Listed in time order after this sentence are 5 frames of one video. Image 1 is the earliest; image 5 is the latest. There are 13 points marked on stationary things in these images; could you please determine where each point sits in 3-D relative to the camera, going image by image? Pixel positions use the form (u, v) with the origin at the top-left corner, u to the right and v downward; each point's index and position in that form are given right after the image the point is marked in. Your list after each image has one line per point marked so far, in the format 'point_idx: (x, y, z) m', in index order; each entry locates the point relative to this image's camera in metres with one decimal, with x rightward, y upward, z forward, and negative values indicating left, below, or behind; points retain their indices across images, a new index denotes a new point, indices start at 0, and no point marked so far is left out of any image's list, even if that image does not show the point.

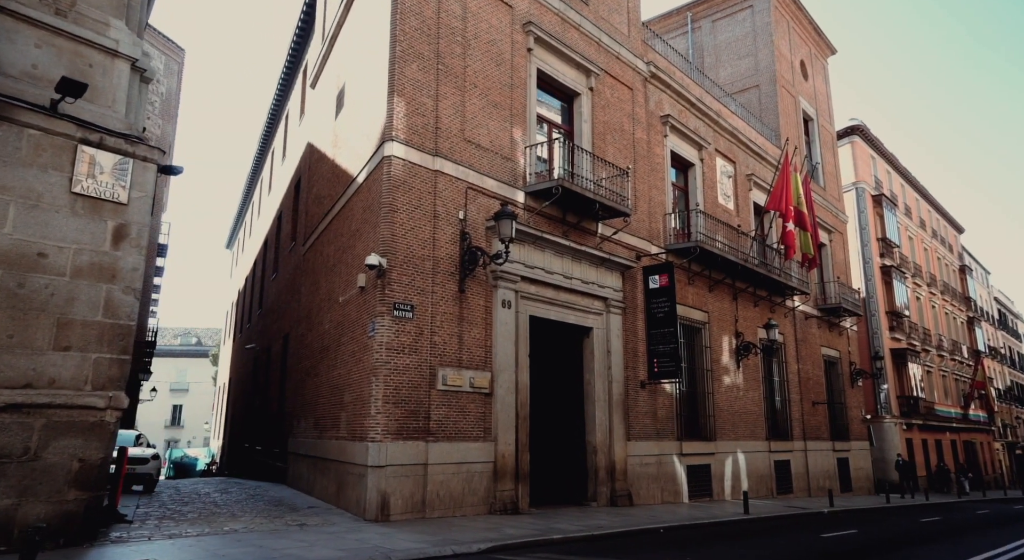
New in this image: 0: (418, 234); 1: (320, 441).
0: (-1.8, +0.9, +12.0) m
1: (-4.2, -3.5, +13.8) m
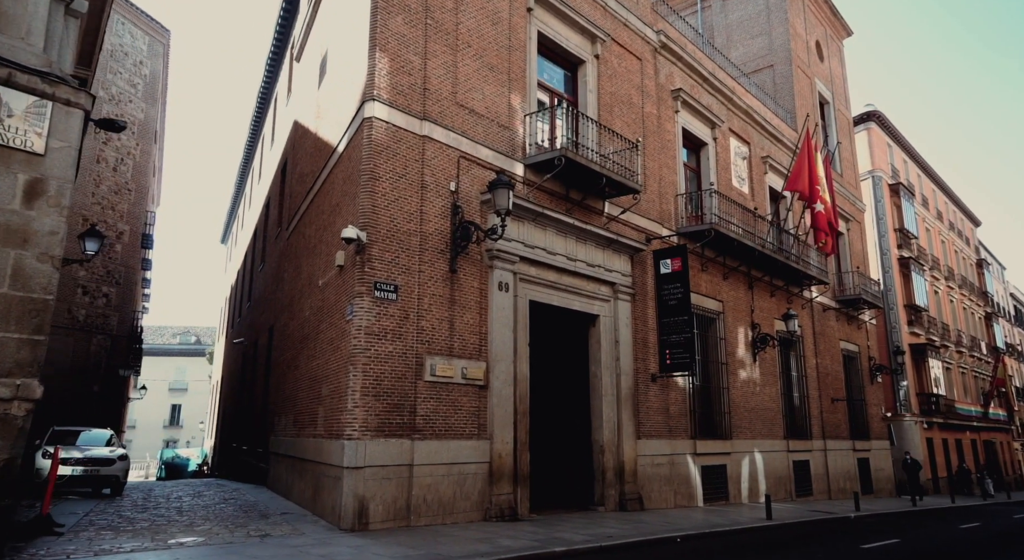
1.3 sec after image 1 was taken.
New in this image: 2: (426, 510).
0: (-1.9, +1.3, +10.6) m
1: (-4.3, -3.2, +12.5) m
2: (-1.4, -3.7, +10.0) m
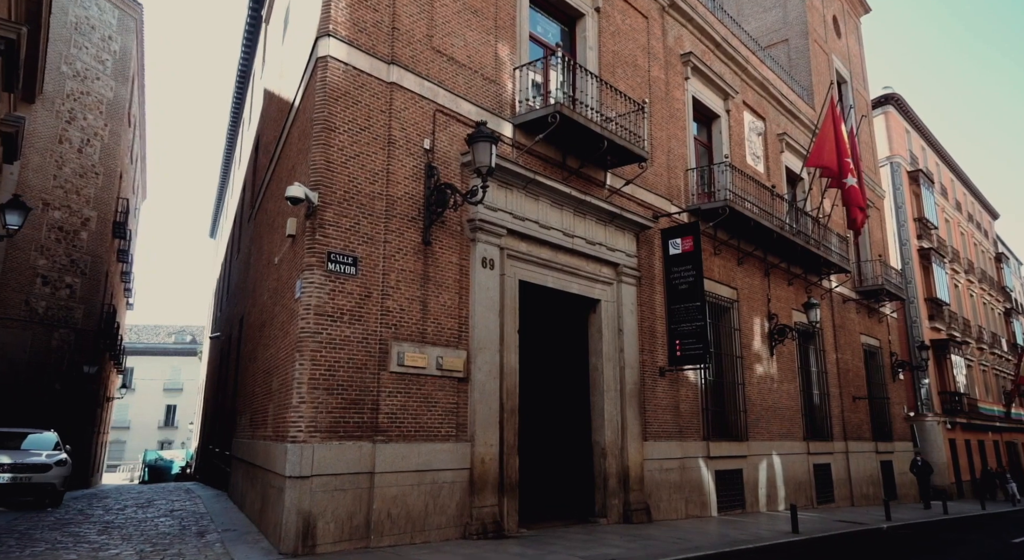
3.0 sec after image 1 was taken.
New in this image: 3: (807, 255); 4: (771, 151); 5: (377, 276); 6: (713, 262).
0: (-2.1, +1.7, +8.9) m
1: (-4.5, -2.8, +10.8) m
2: (-1.6, -3.3, +8.3) m
3: (+9.0, +0.8, +19.2) m
4: (+8.1, +4.1, +19.7) m
5: (-1.9, +0.1, +8.8) m
6: (+5.2, +0.5, +16.2) m
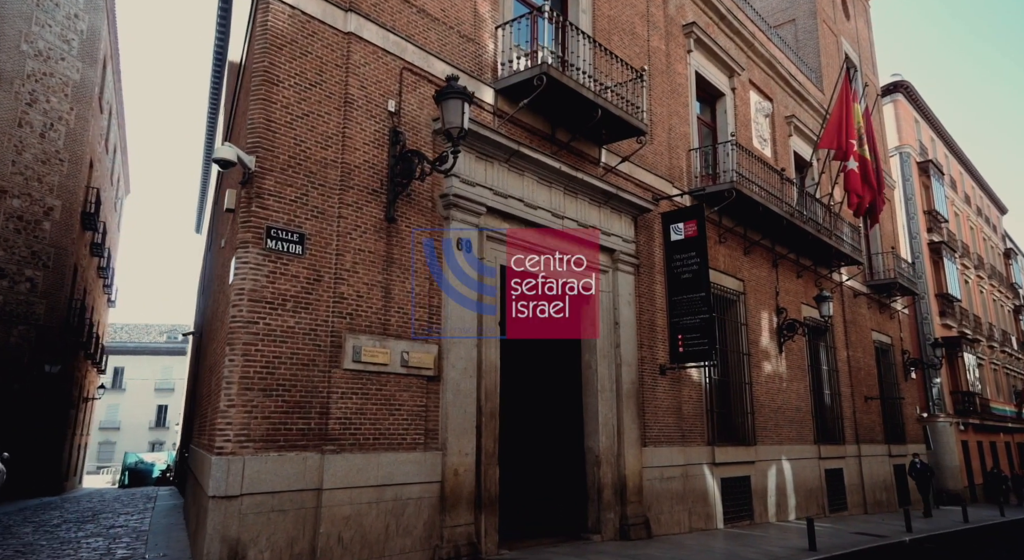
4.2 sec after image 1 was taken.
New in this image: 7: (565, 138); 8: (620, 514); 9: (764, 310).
0: (-2.4, +1.9, +7.6) m
1: (-4.8, -2.5, +9.5) m
2: (-1.9, -3.0, +7.0) m
3: (+8.7, +1.0, +17.9) m
4: (+7.8, +4.3, +18.4) m
5: (-2.2, +0.3, +7.5) m
6: (+4.9, +0.7, +14.9) m
7: (+0.9, +2.5, +11.0) m
8: (+1.8, -4.0, +10.7) m
9: (+6.5, -0.8, +16.2) m
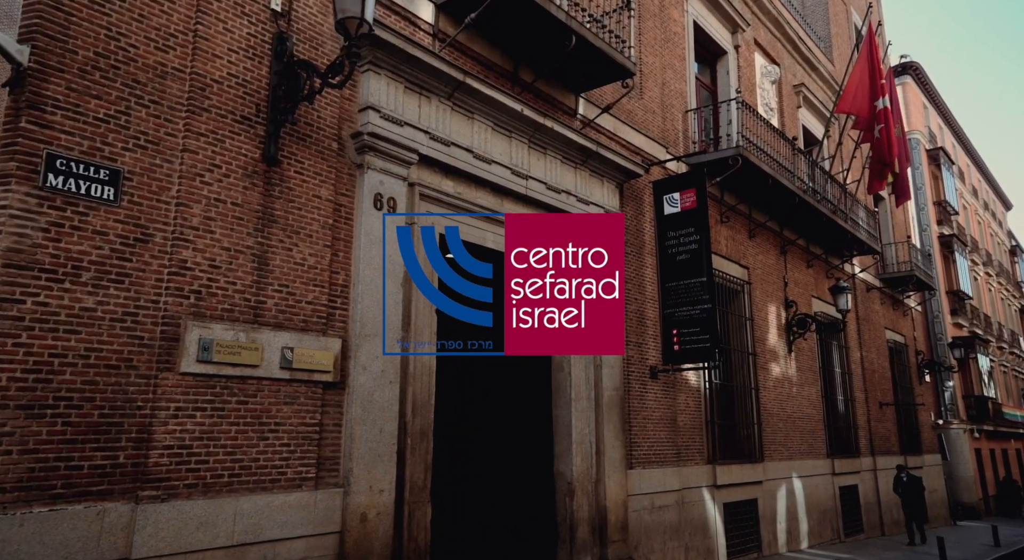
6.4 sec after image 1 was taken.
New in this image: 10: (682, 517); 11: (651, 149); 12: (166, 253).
0: (-3.0, +2.2, +5.2) m
1: (-5.4, -2.2, +7.0) m
2: (-2.5, -2.7, +4.6) m
3: (+8.0, +1.3, +15.6) m
4: (+7.0, +4.6, +16.1) m
5: (-2.8, +0.6, +5.1) m
6: (+4.2, +1.0, +12.5) m
7: (+0.3, +2.8, +8.7) m
8: (+1.2, -3.7, +8.3) m
9: (+5.8, -0.5, +13.9) m
10: (+2.7, -3.8, +10.0) m
11: (+2.4, +2.3, +10.9) m
12: (-2.8, +0.2, +5.1) m
